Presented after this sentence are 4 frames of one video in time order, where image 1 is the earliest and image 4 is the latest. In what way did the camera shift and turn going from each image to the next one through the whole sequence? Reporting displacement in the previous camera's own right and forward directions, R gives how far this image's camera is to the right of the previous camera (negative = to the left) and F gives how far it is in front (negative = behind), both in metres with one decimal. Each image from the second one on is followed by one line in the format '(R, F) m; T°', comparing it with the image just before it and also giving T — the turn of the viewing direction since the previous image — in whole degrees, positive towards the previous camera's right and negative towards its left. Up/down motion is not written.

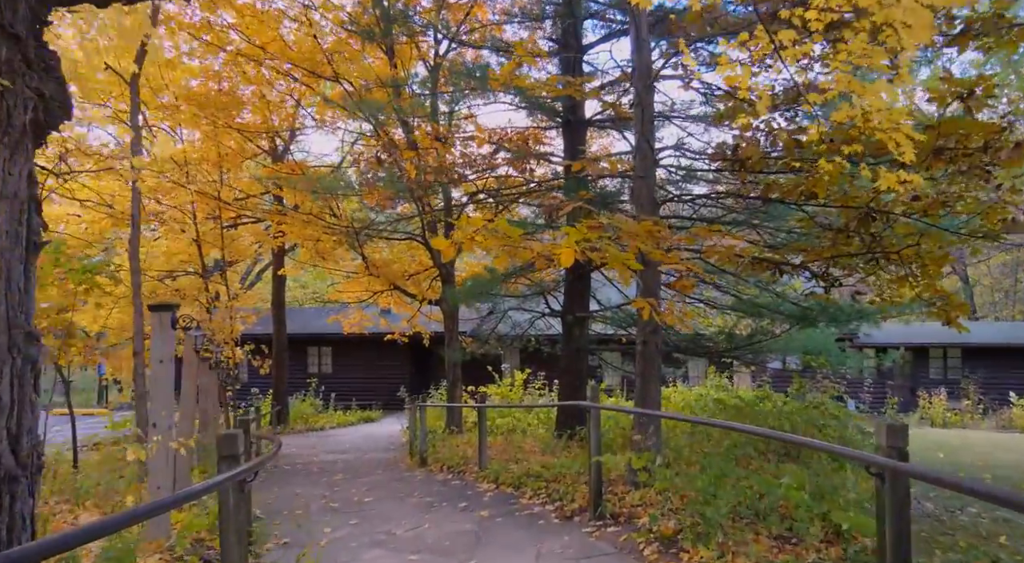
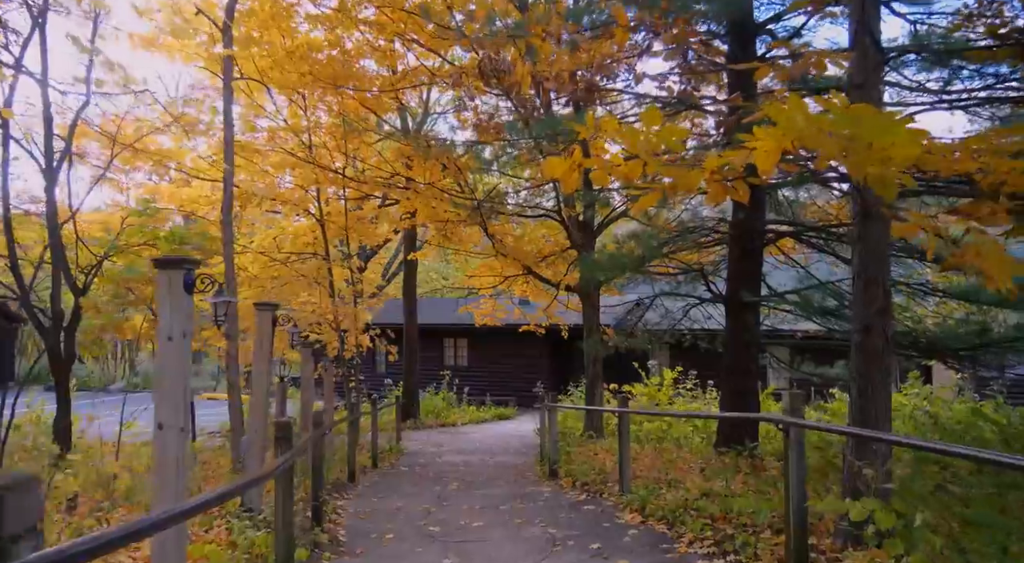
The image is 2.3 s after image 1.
(0.0, +1.5) m; -10°
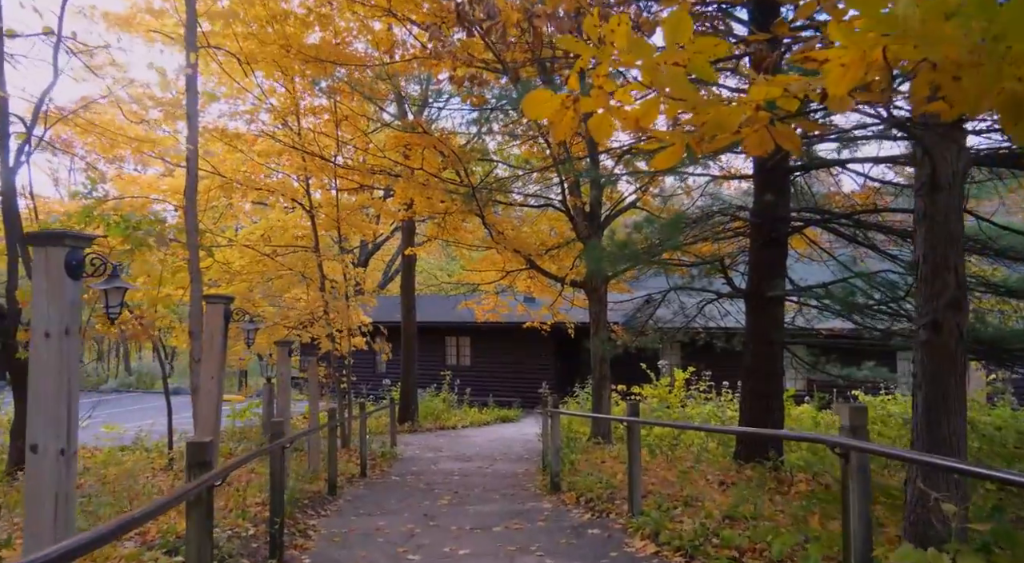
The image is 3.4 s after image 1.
(+0.1, +0.7) m; -1°
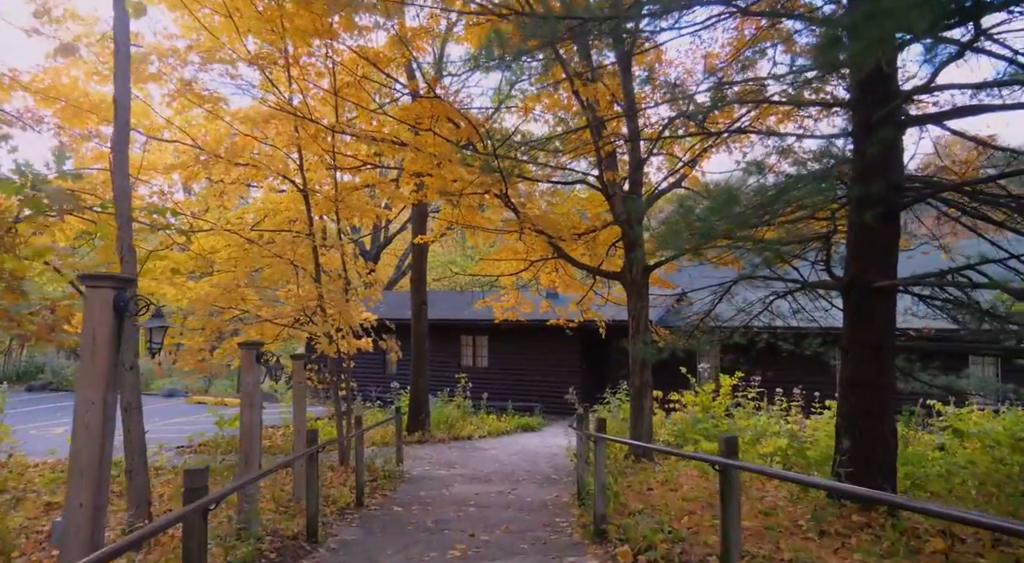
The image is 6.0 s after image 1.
(-0.1, +1.5) m; -1°
